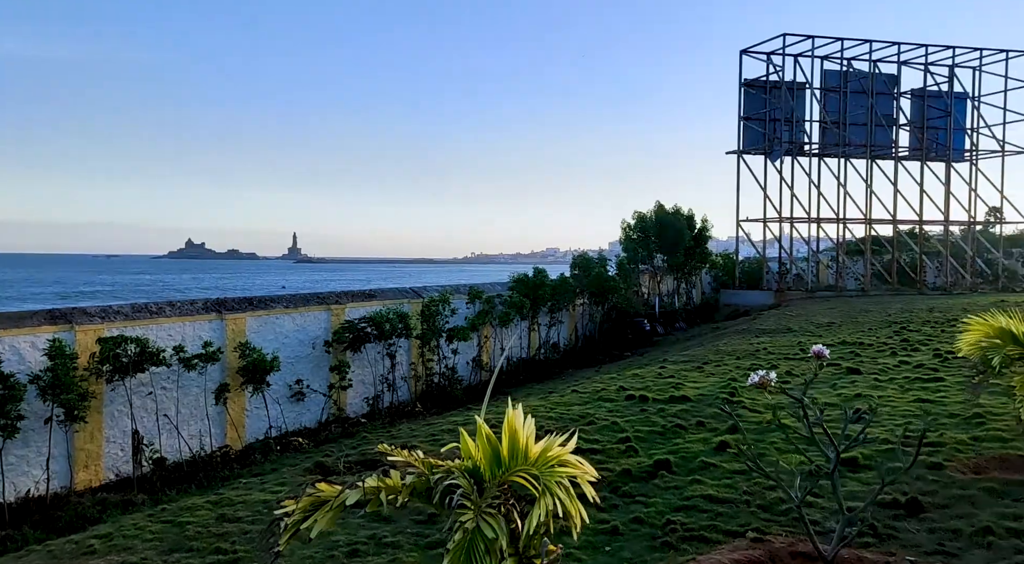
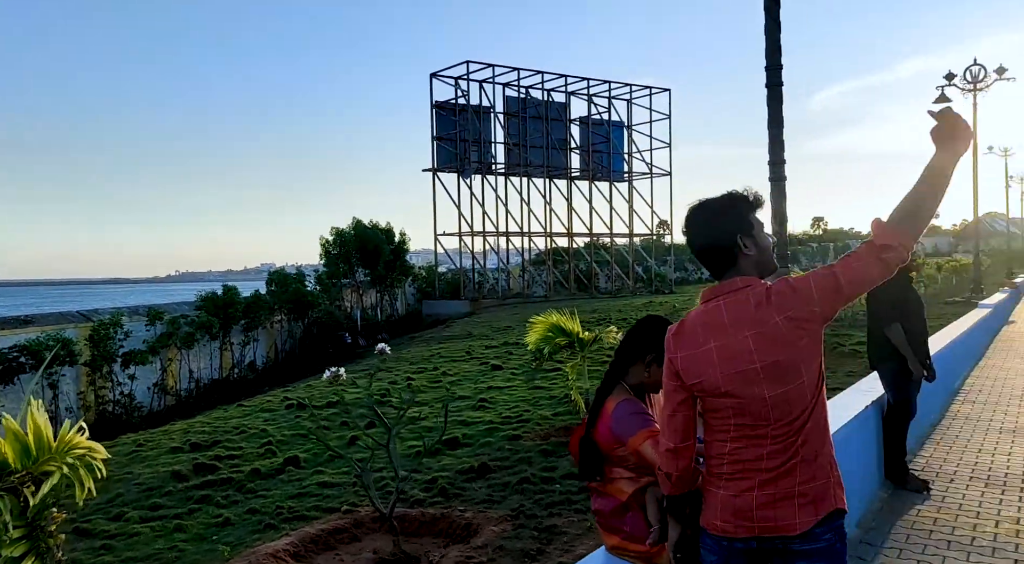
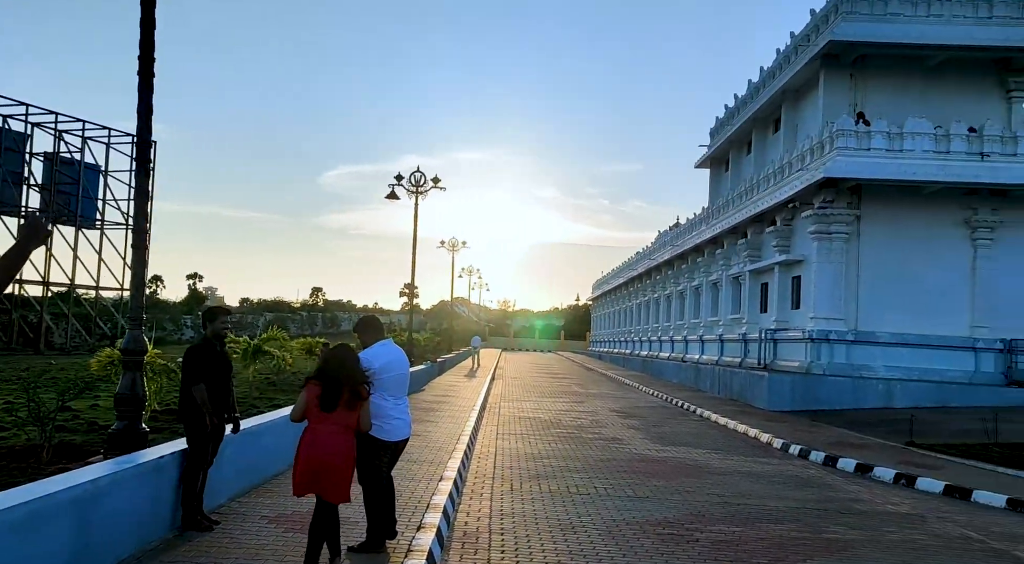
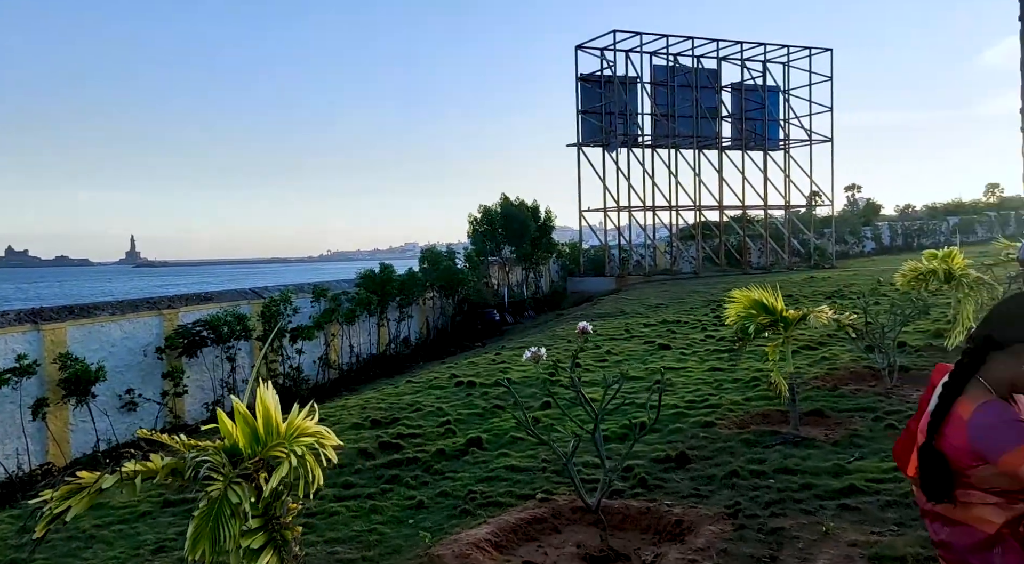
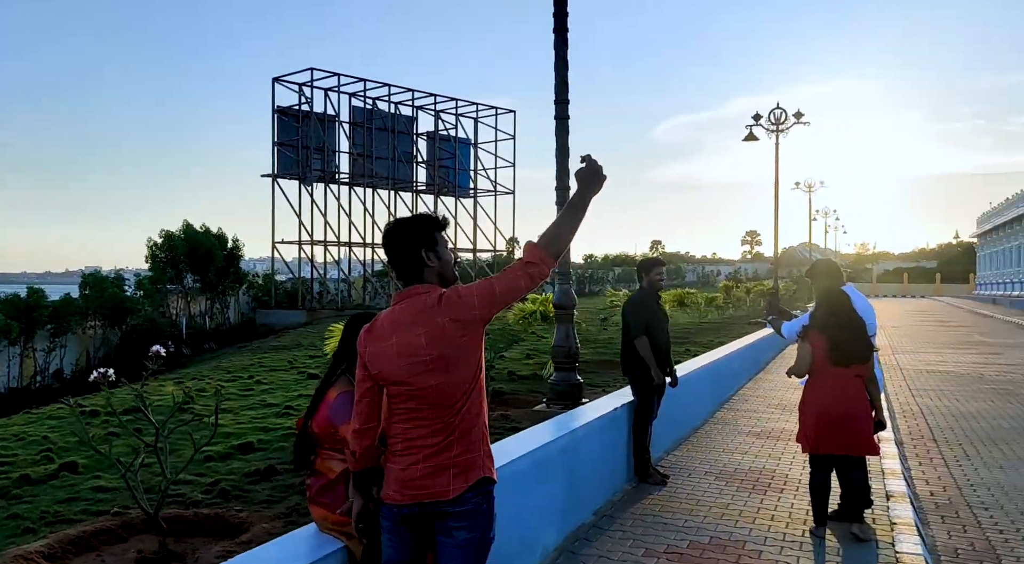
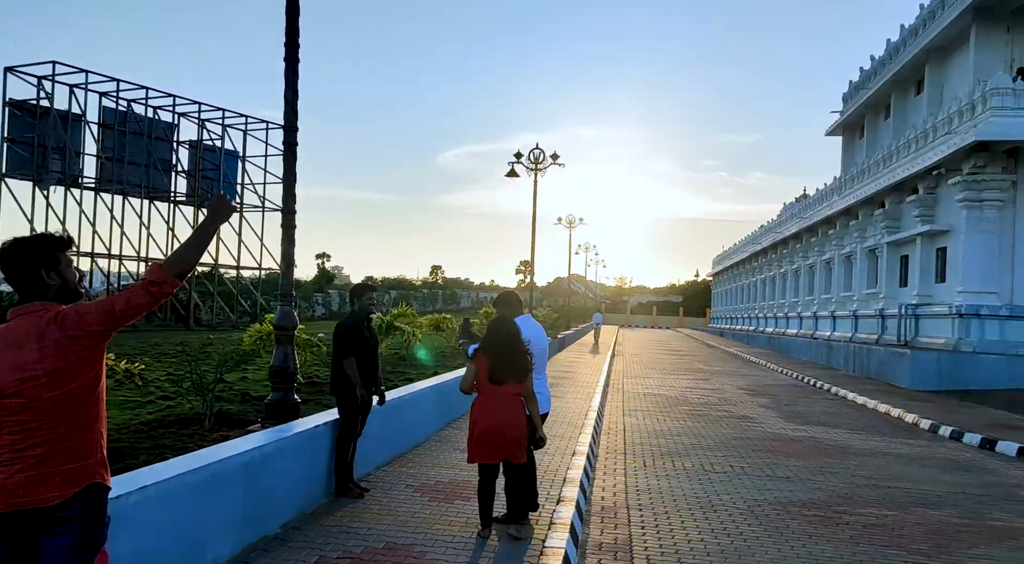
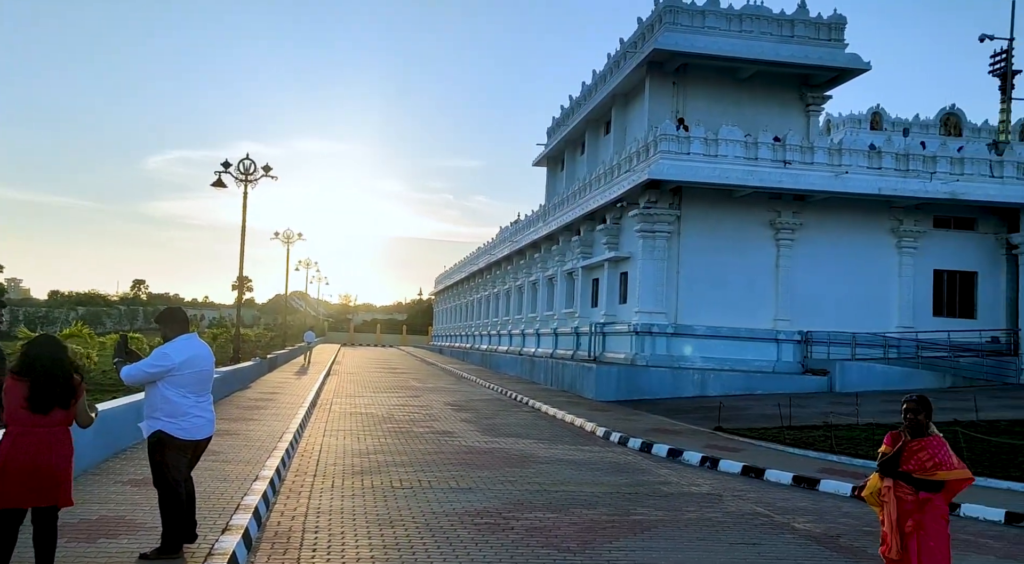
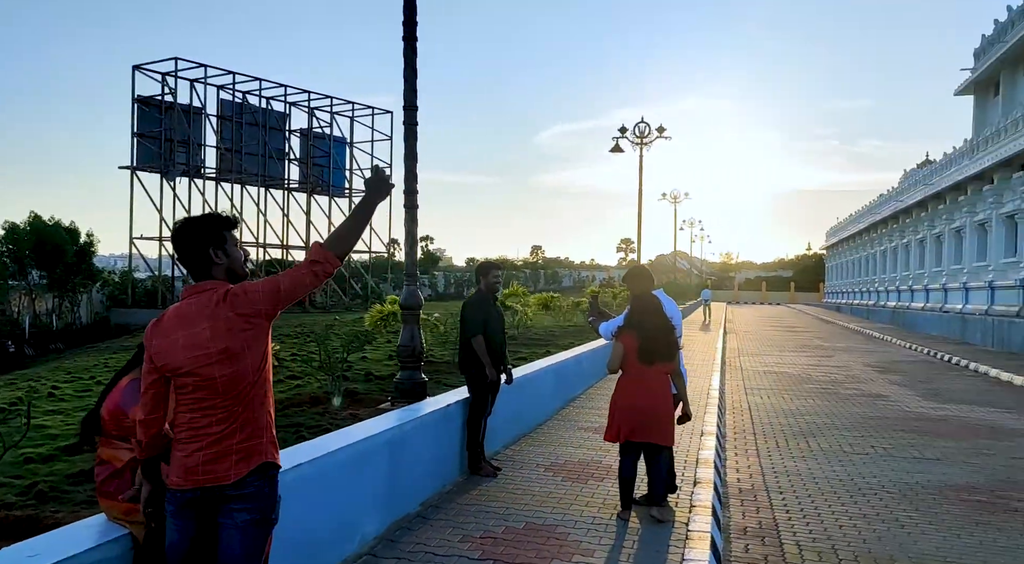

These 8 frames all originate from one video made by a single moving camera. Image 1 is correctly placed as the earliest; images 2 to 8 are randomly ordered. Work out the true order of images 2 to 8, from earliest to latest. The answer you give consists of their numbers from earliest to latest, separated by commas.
4, 2, 5, 8, 6, 3, 7
